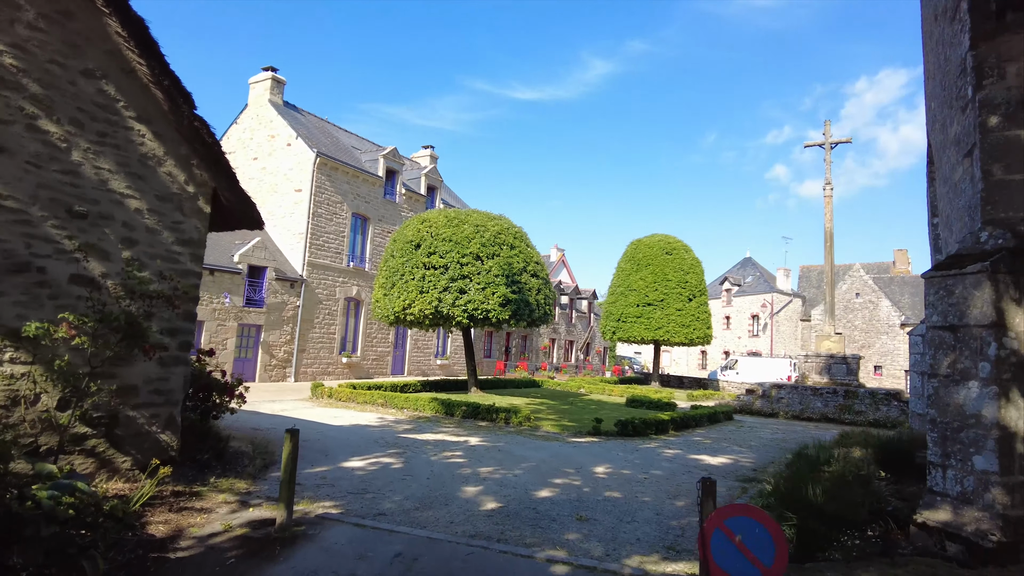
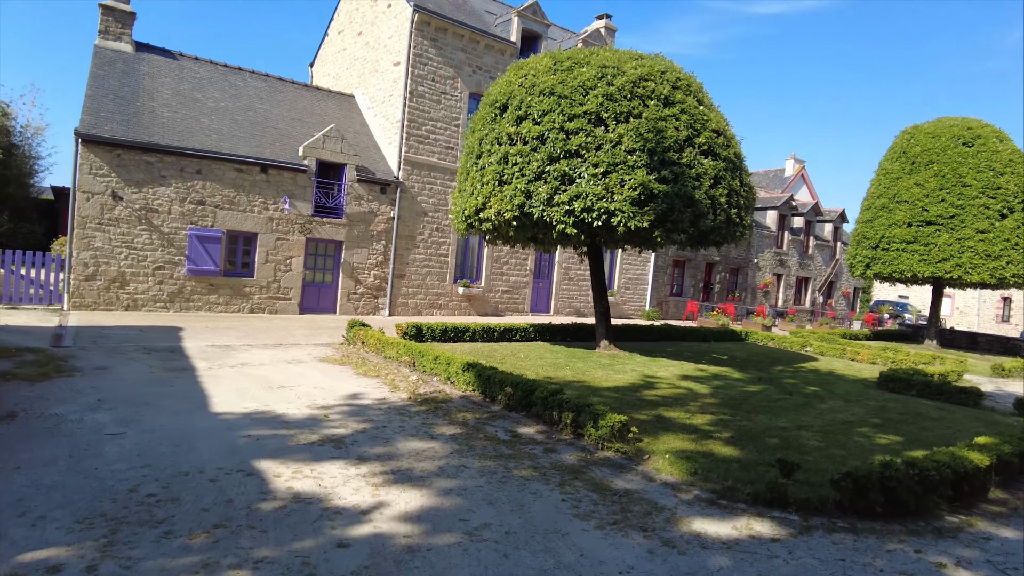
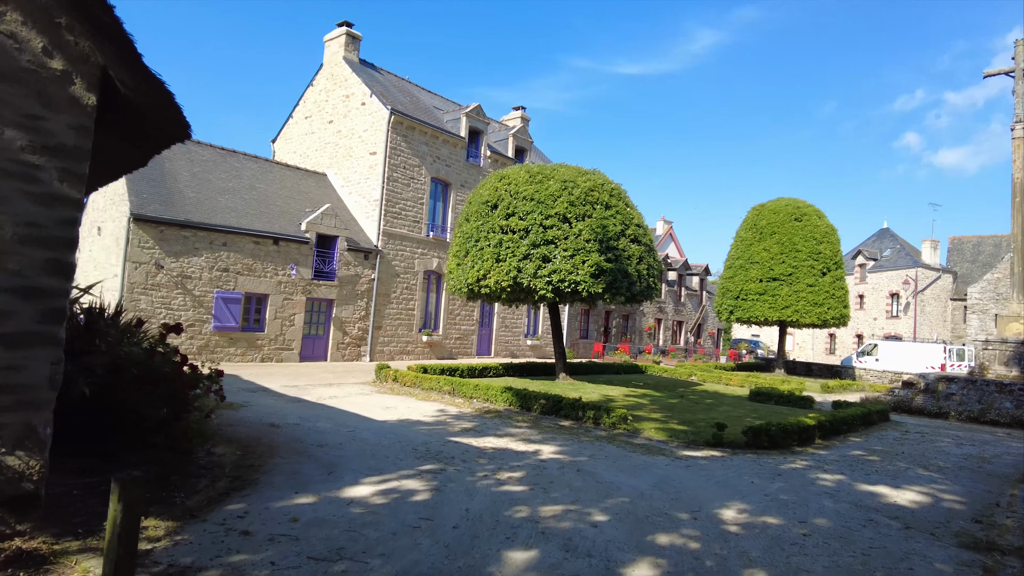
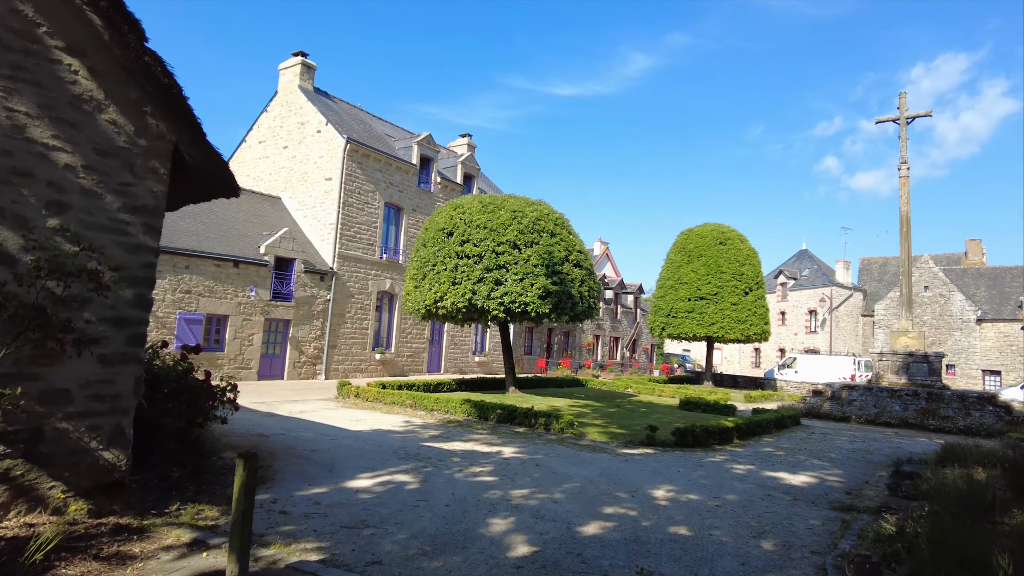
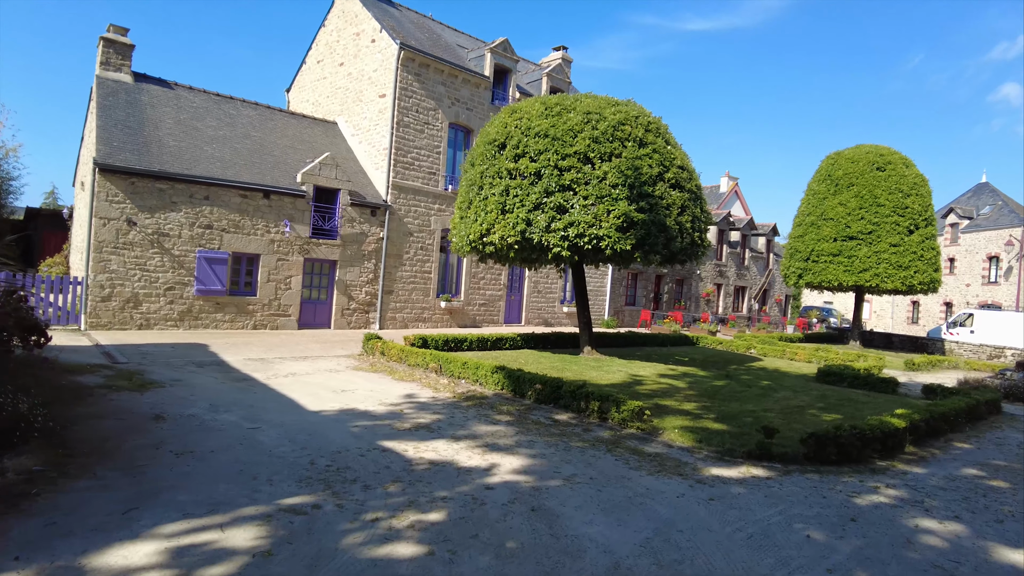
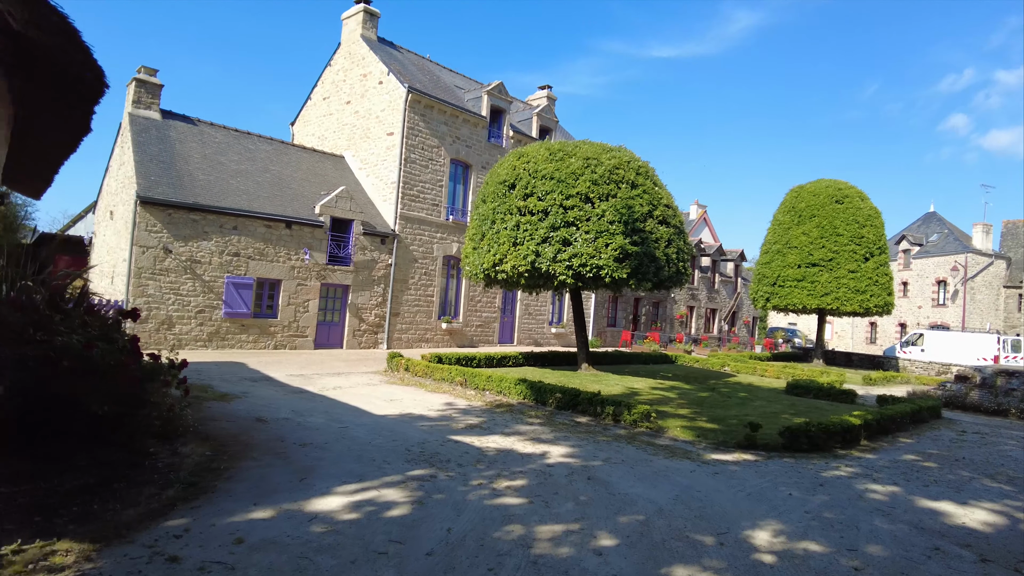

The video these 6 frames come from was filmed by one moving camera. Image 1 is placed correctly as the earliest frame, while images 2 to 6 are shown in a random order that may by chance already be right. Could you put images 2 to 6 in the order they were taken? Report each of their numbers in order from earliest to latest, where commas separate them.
4, 3, 6, 5, 2
